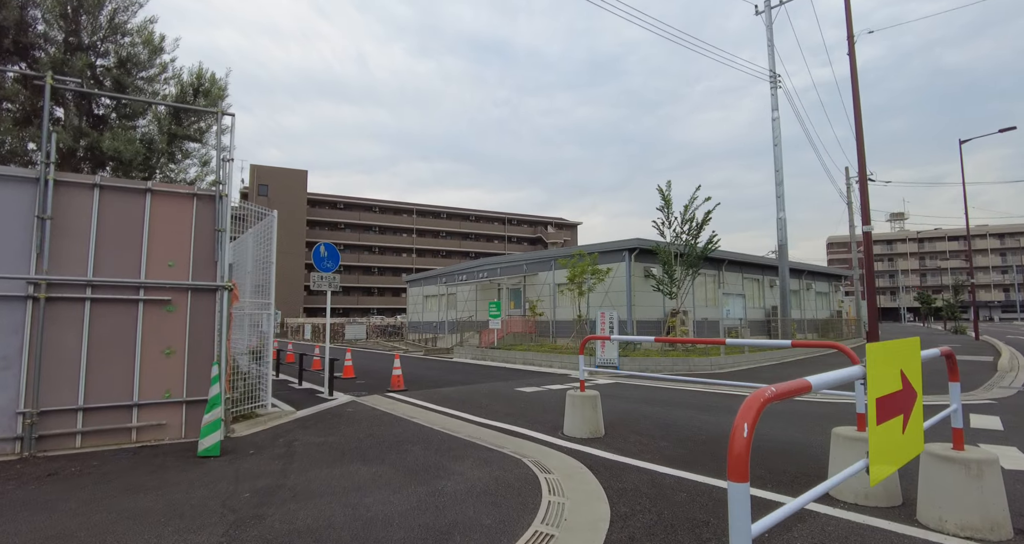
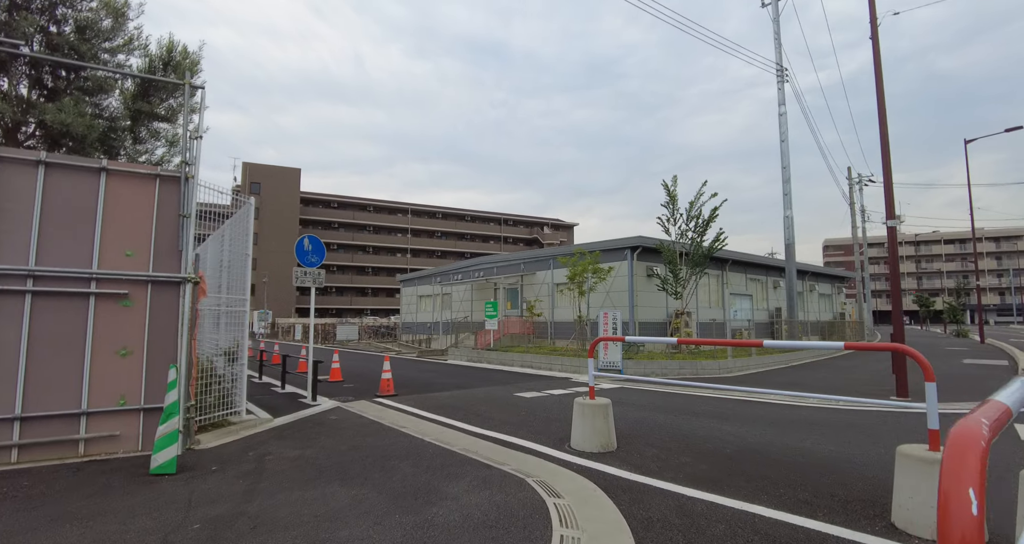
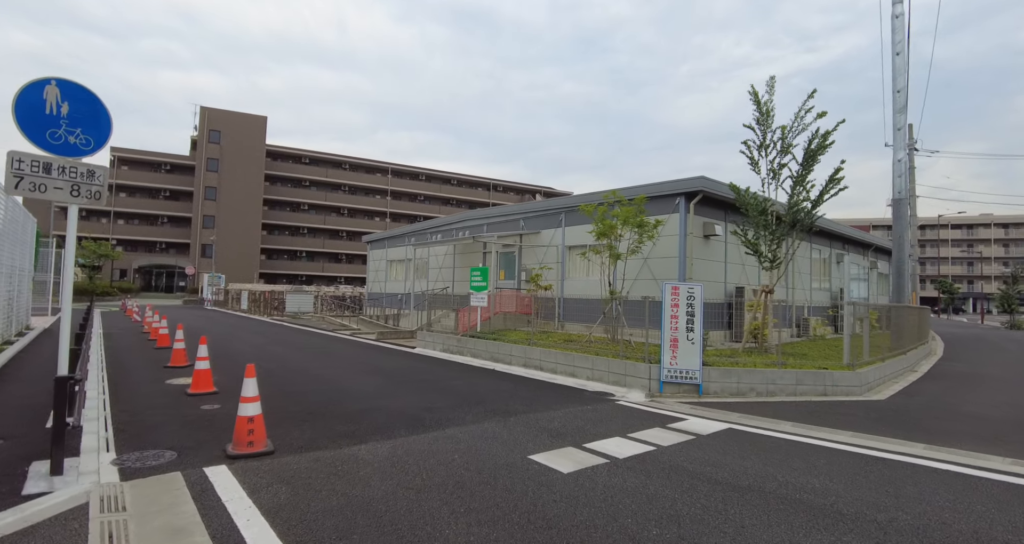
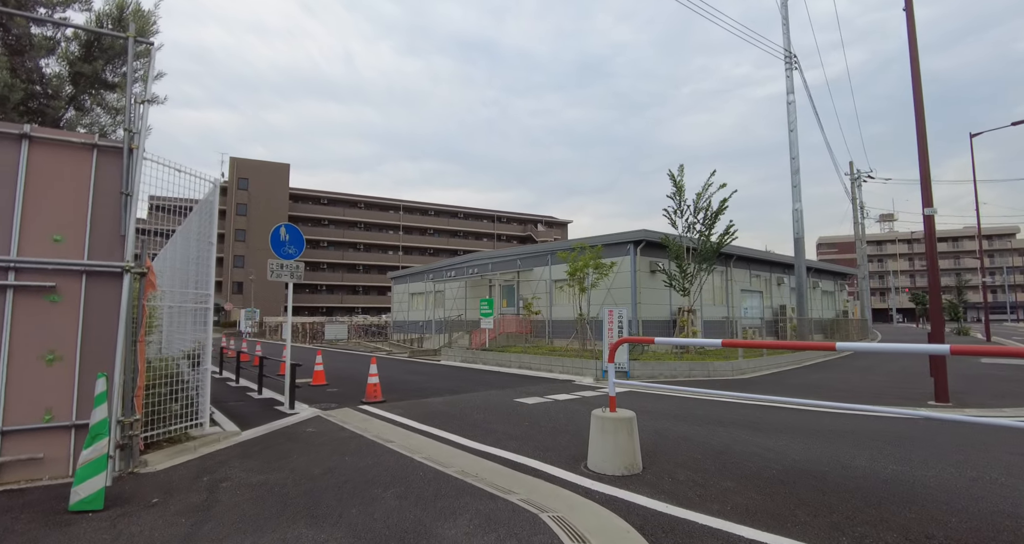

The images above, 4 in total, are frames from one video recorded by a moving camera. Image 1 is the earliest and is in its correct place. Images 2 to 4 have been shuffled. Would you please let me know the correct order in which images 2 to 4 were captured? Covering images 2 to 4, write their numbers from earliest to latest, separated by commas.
2, 4, 3
